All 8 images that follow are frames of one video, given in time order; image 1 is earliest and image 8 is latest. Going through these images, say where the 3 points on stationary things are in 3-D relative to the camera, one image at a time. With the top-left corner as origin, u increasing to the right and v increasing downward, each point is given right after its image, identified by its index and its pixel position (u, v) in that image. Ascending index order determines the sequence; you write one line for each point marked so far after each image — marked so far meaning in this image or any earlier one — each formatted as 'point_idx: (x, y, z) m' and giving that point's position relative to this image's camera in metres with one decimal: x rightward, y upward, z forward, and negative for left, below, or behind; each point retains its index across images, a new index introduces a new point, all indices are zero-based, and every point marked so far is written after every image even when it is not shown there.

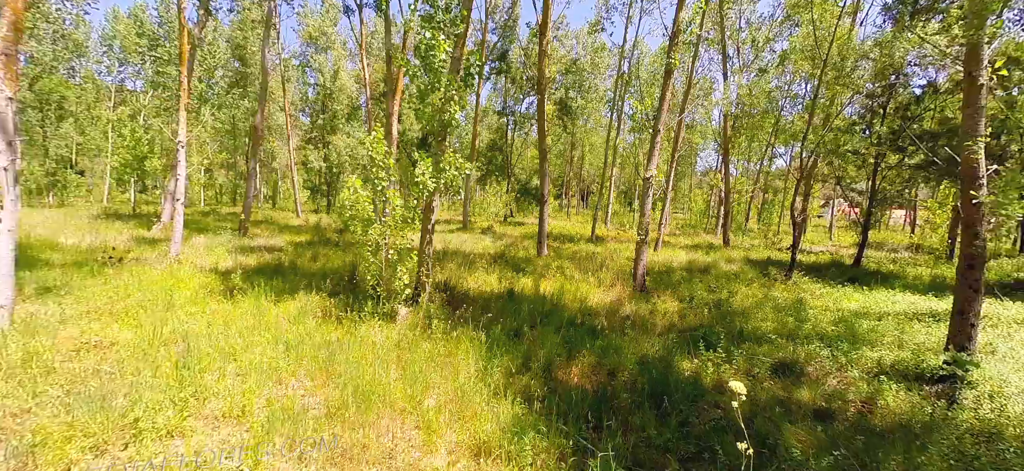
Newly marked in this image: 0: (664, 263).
0: (+3.7, -0.6, +11.4) m
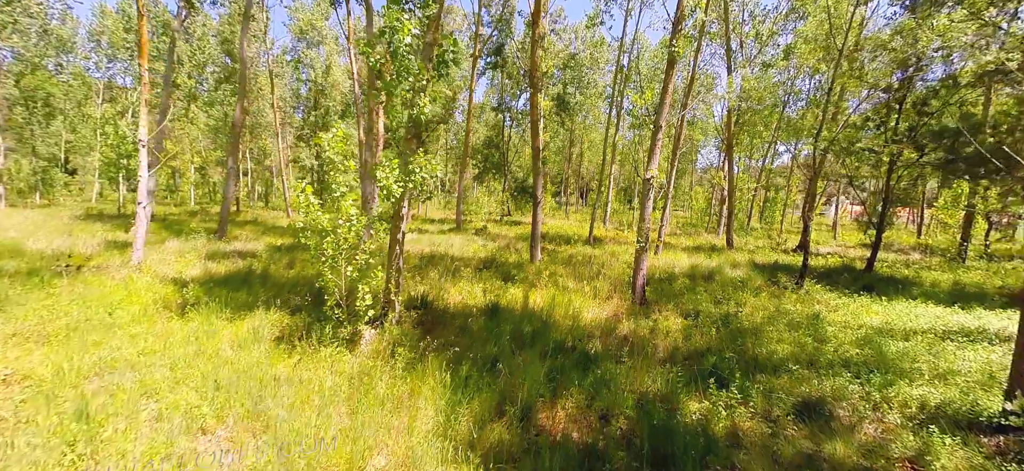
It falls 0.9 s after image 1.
0: (+3.5, -0.7, +10.7) m
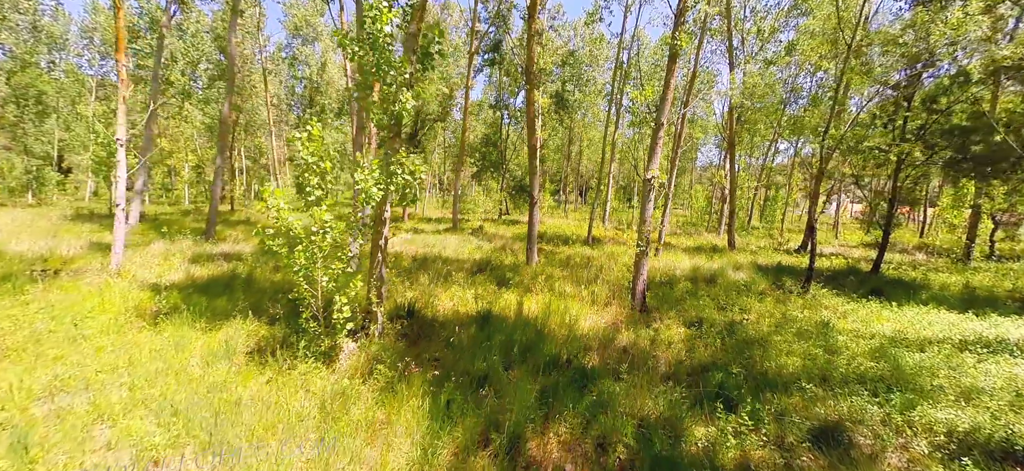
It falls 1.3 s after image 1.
0: (+3.4, -0.8, +10.3) m
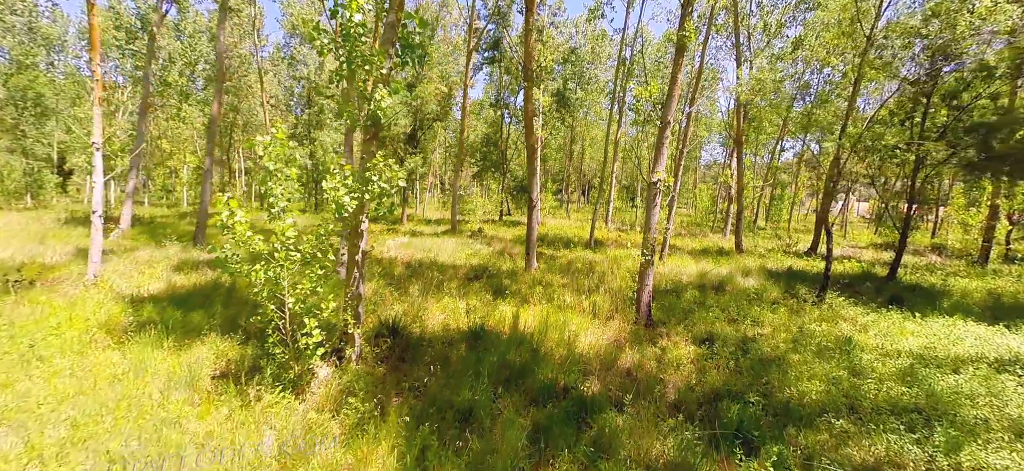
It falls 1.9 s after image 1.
0: (+3.4, -0.9, +9.8) m
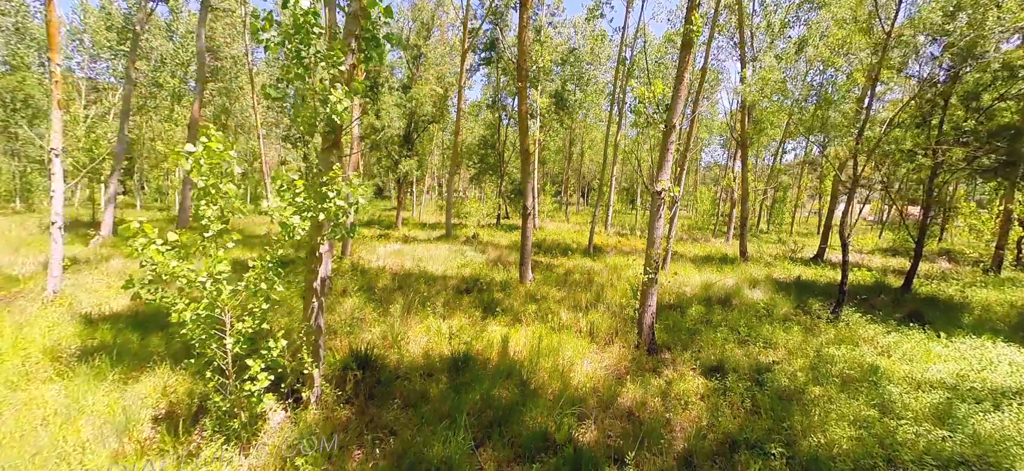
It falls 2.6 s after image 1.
0: (+3.2, -1.1, +9.2) m
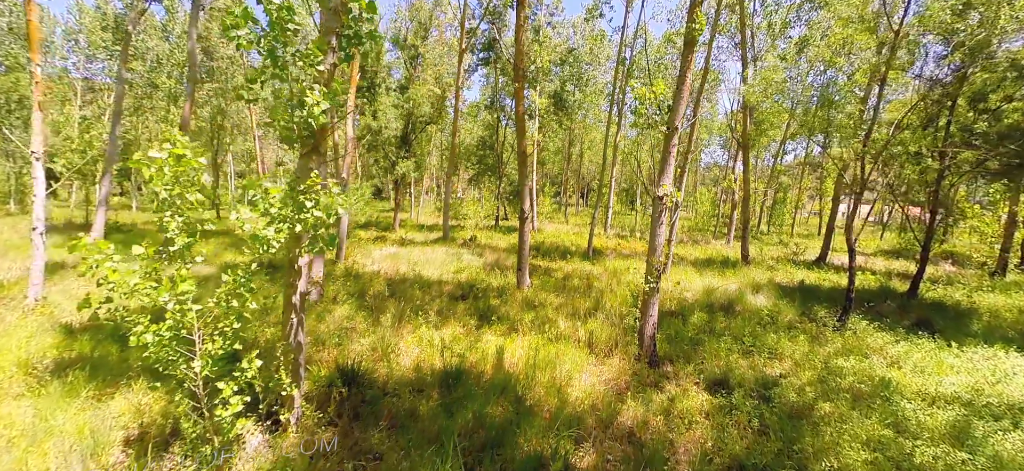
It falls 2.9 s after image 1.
0: (+3.2, -1.2, +9.0) m
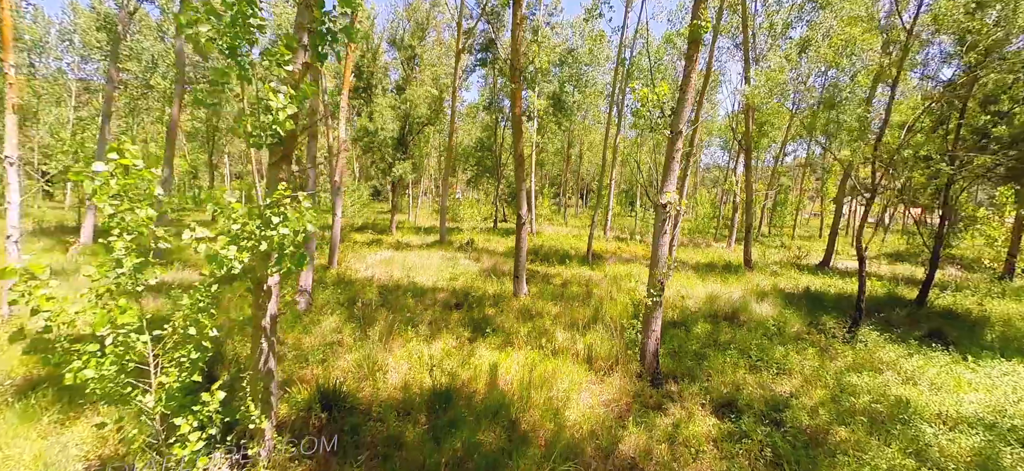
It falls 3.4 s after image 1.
0: (+3.1, -1.3, +8.7) m
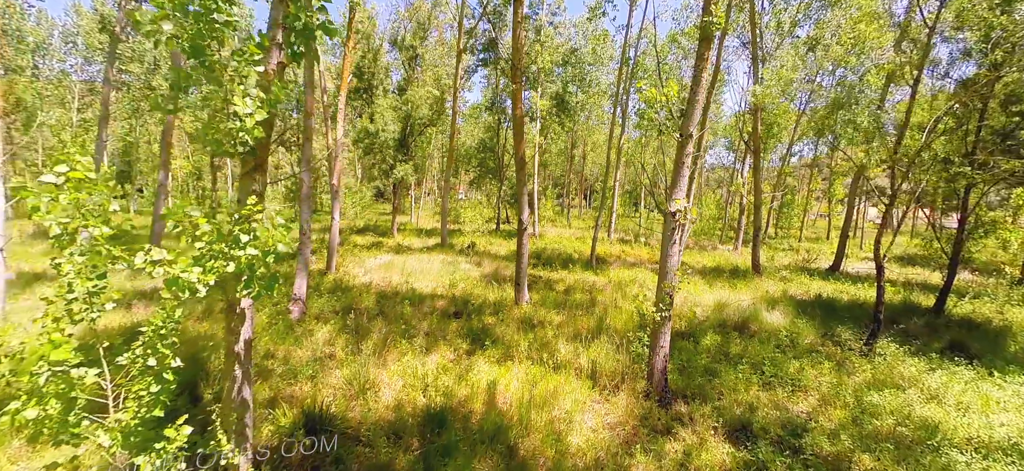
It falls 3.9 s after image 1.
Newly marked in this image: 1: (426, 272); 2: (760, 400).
0: (+3.1, -1.4, +8.4) m
1: (-2.2, -0.9, +11.8) m
2: (+2.7, -1.8, +5.0) m
